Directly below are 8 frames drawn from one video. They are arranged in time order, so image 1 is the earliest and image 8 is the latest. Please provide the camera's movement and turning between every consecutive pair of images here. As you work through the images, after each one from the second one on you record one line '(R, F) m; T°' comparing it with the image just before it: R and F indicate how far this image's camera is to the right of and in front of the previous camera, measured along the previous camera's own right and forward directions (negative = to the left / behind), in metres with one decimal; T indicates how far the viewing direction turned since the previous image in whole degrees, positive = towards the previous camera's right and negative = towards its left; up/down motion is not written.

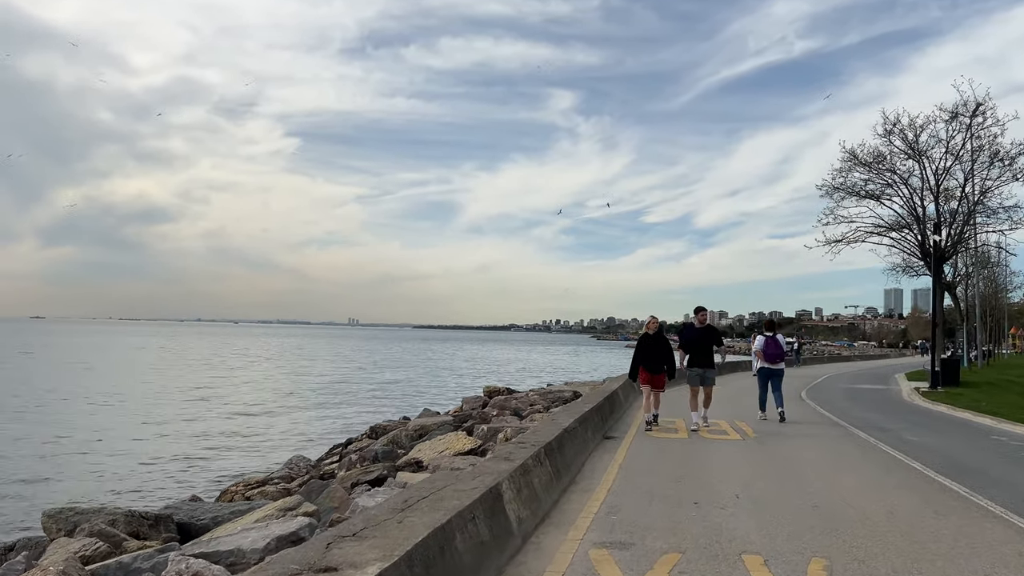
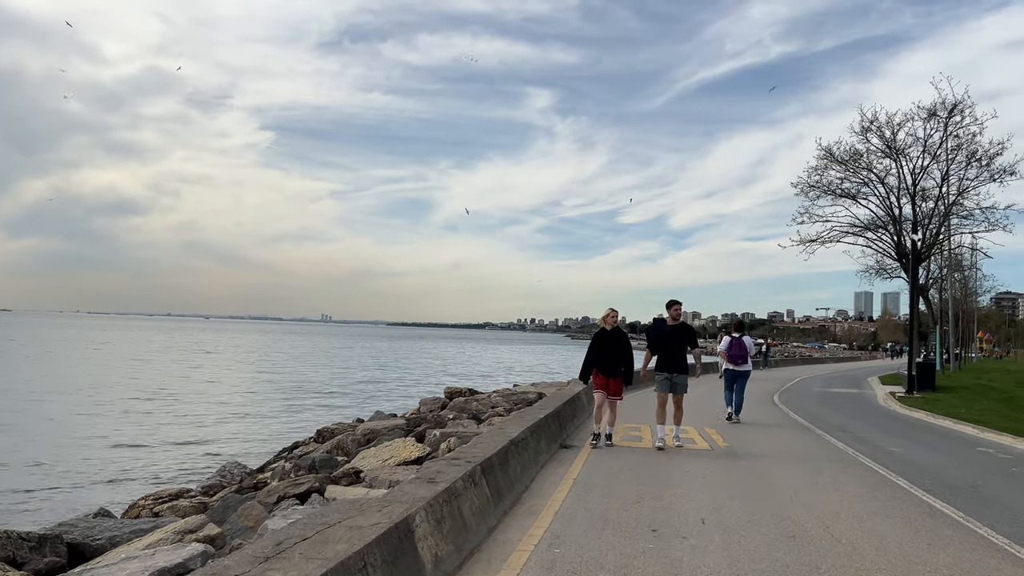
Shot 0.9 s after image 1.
(+0.4, +1.2) m; +2°
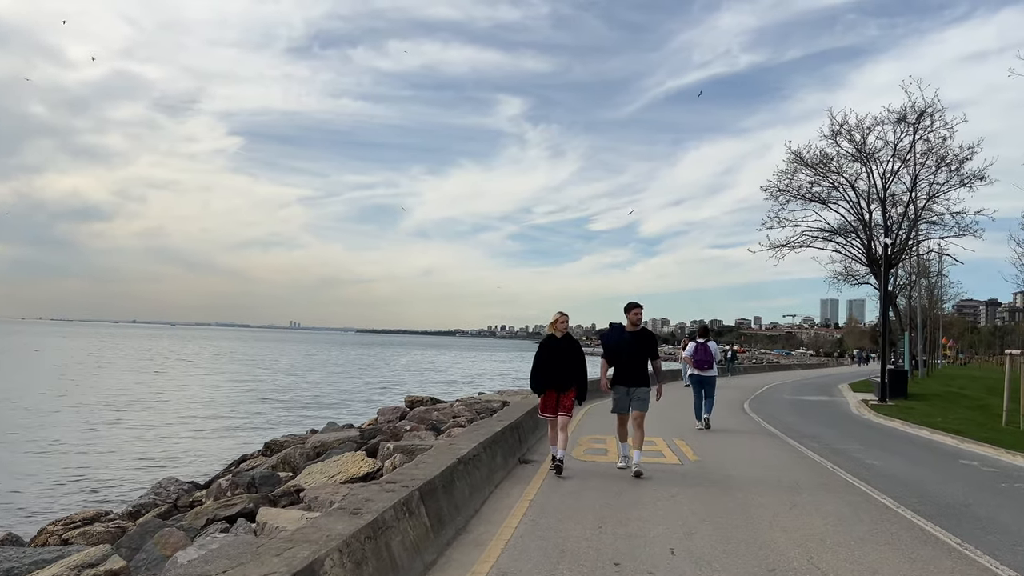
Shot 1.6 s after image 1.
(+0.2, +0.9) m; +2°
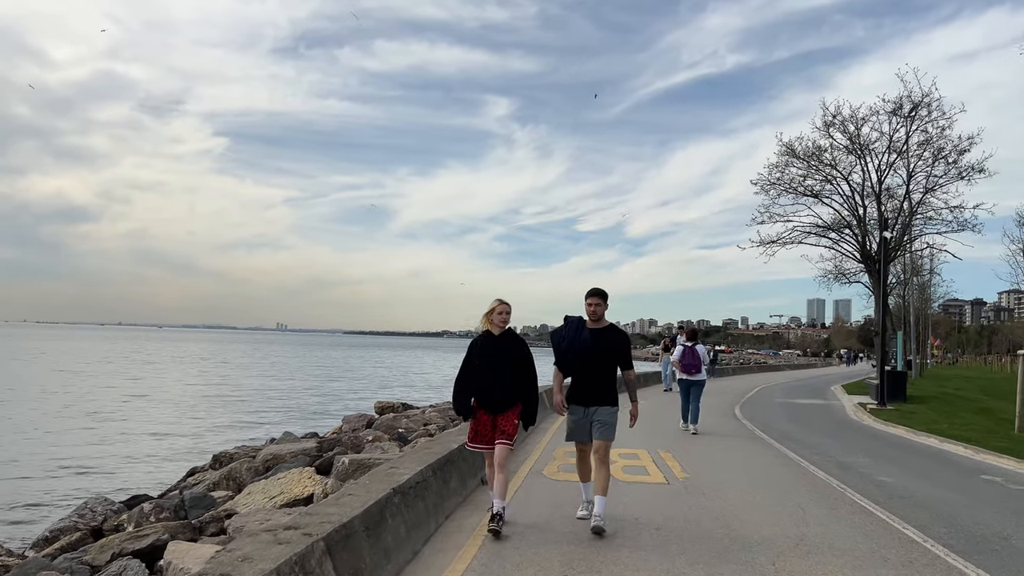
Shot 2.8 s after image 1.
(+0.3, +1.4) m; +1°
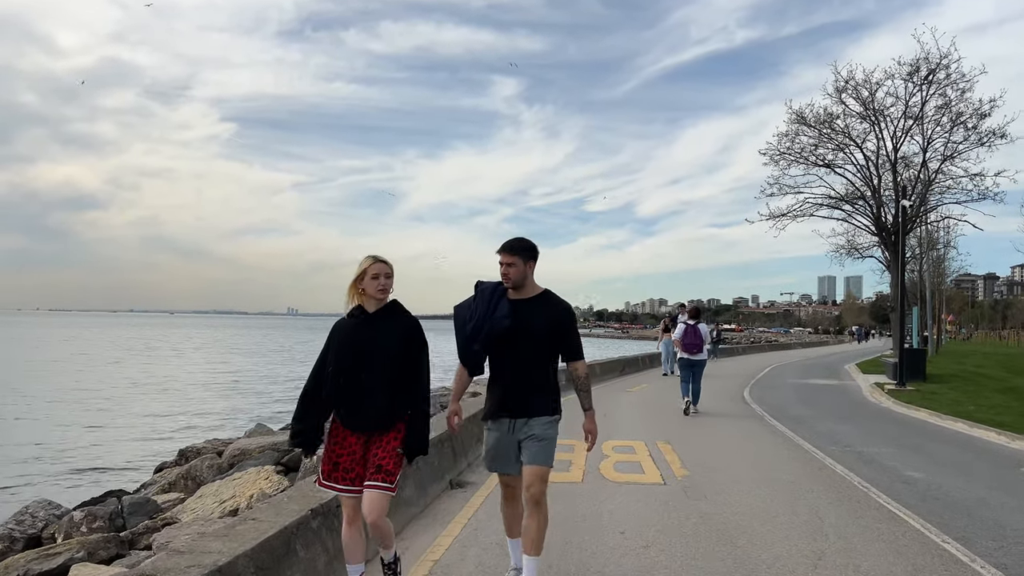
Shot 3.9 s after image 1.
(+0.4, +1.3) m; -1°
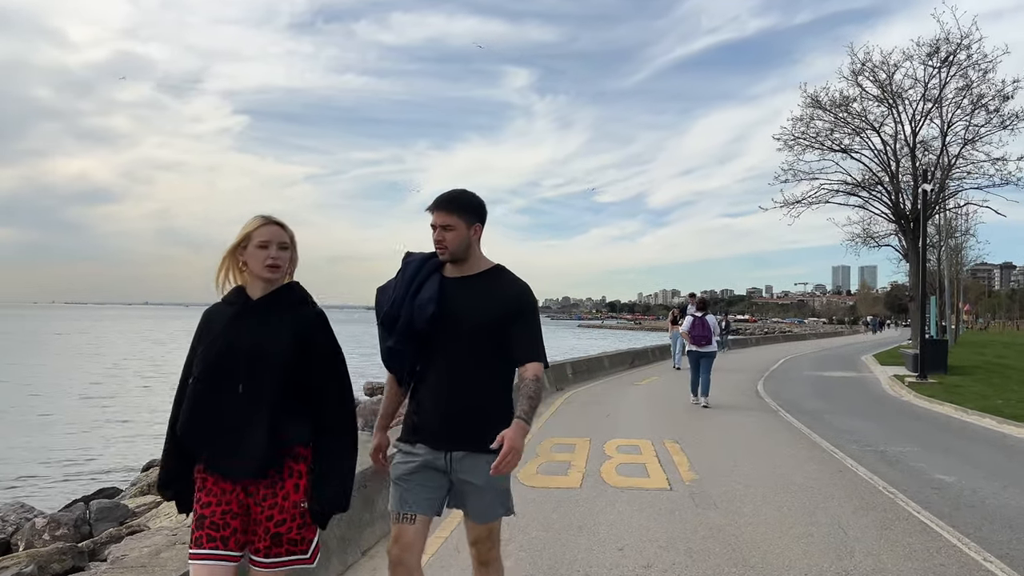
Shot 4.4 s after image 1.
(+0.2, +0.7) m; -1°
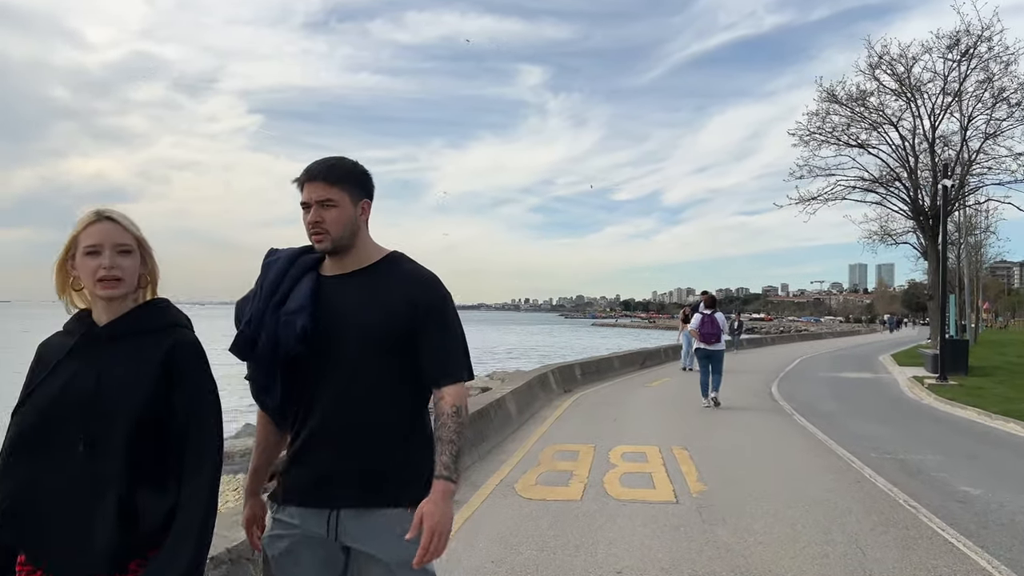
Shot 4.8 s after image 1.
(+0.2, +0.4) m; -1°
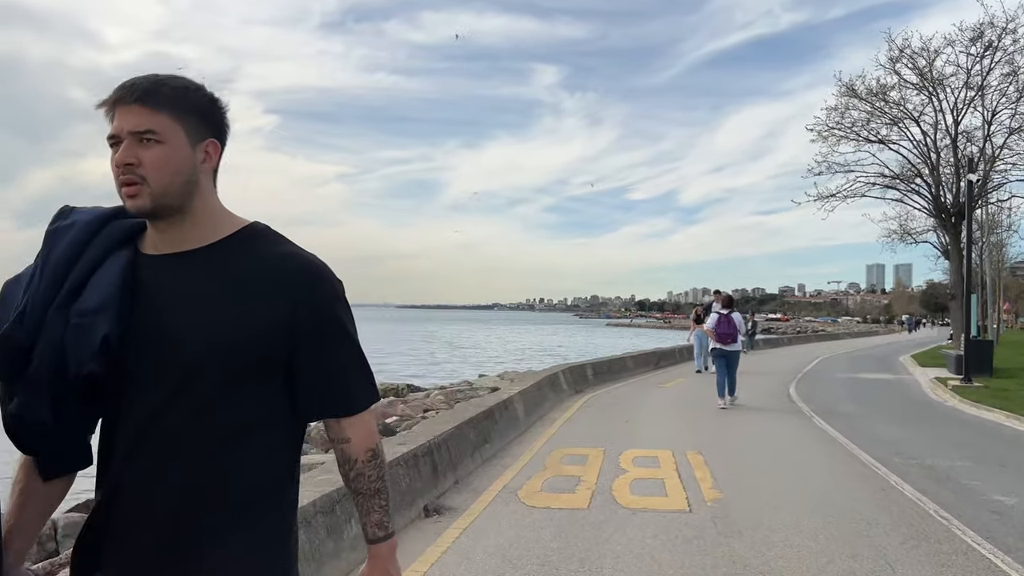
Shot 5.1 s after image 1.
(+0.1, +0.4) m; -1°
